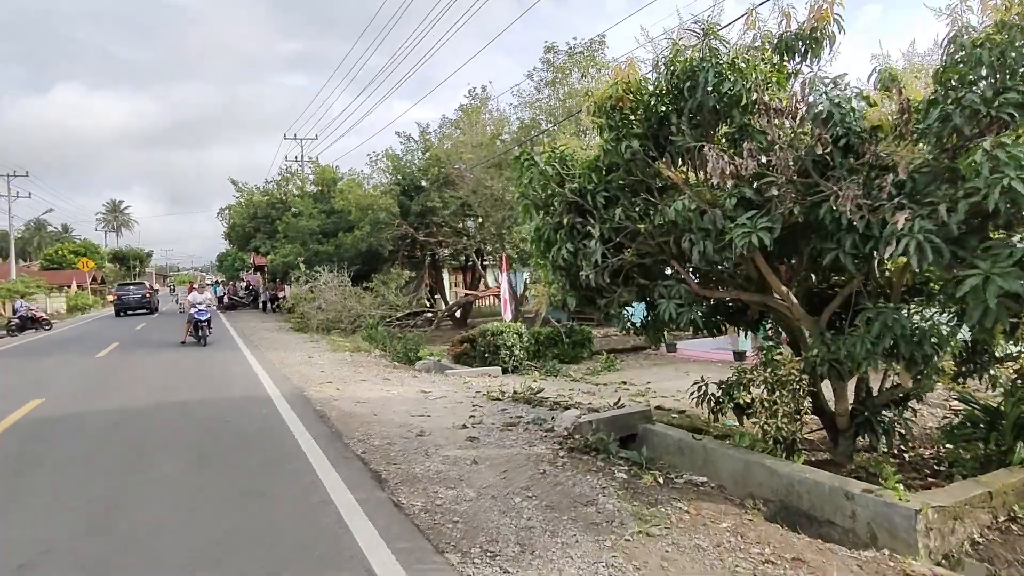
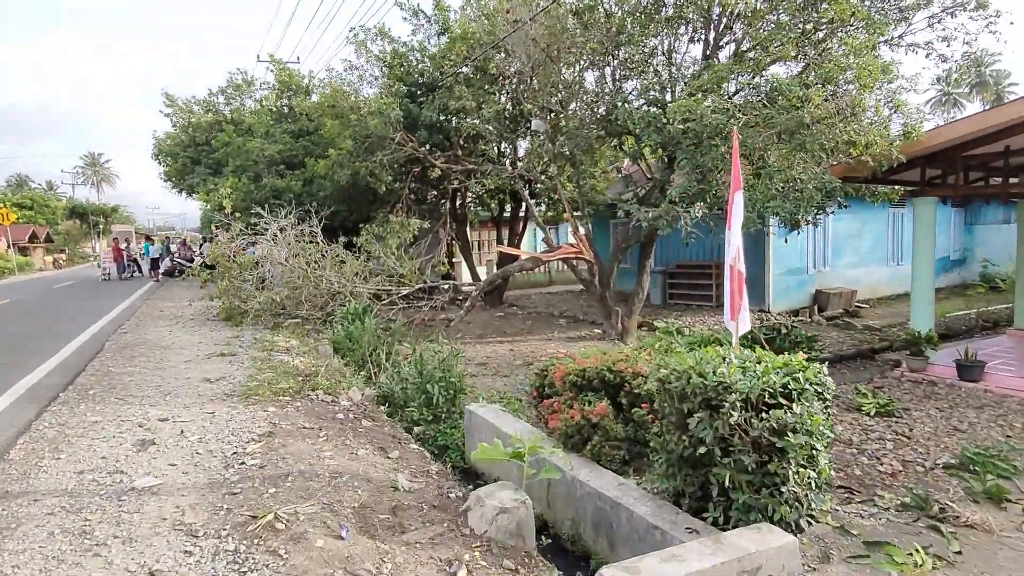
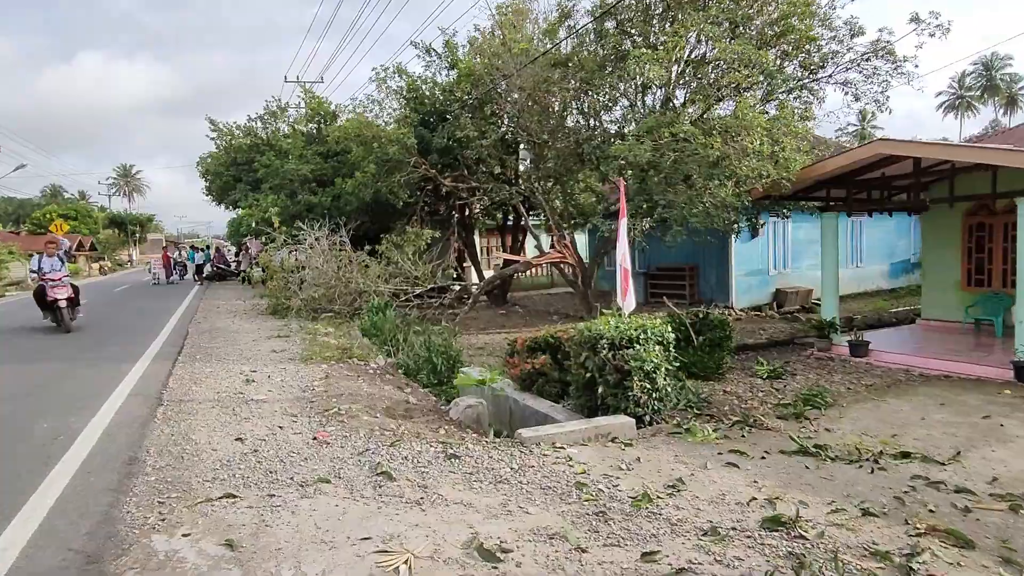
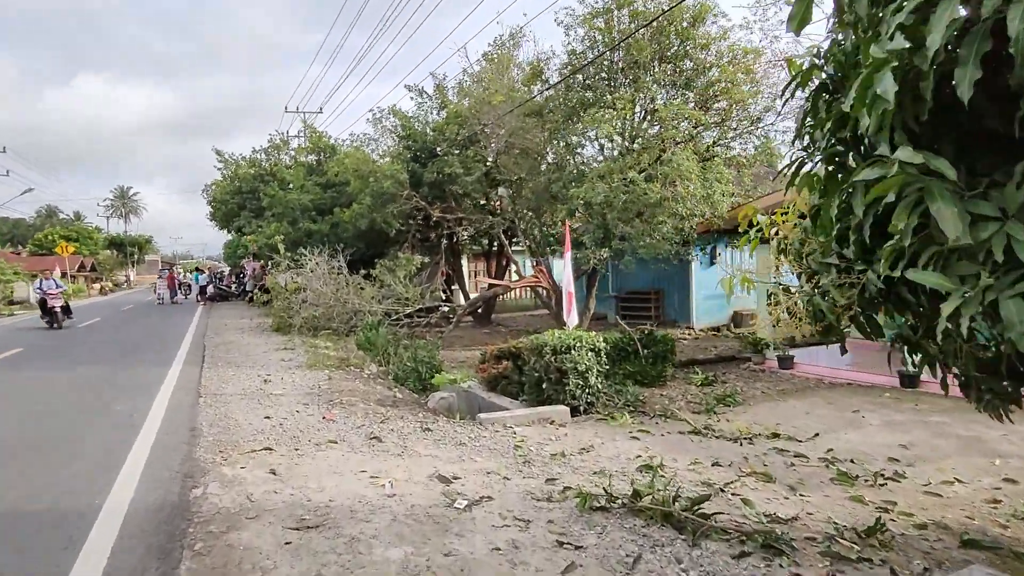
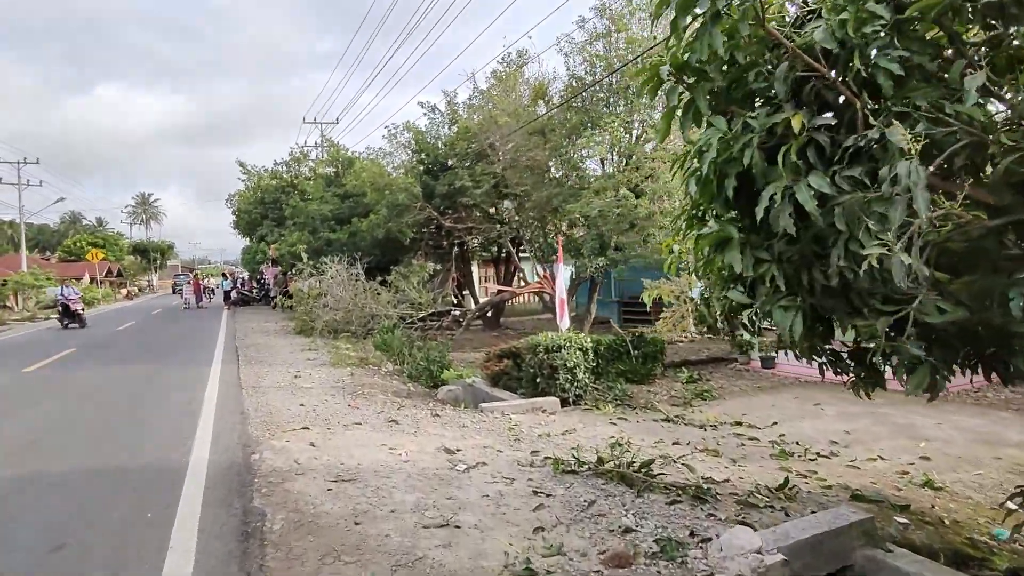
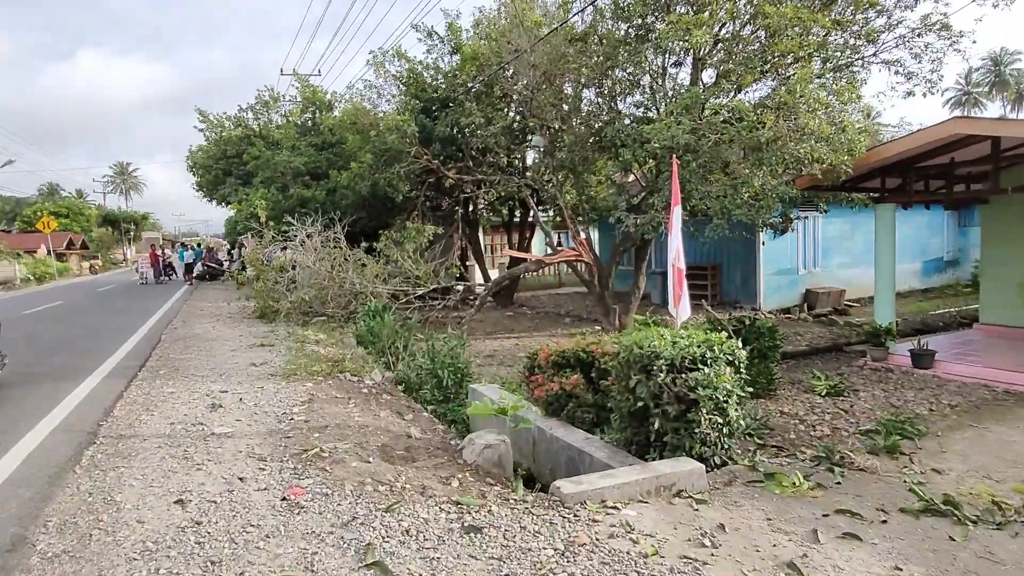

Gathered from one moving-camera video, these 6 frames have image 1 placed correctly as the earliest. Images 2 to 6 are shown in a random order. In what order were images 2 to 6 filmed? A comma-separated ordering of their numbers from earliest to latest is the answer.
5, 4, 3, 6, 2
